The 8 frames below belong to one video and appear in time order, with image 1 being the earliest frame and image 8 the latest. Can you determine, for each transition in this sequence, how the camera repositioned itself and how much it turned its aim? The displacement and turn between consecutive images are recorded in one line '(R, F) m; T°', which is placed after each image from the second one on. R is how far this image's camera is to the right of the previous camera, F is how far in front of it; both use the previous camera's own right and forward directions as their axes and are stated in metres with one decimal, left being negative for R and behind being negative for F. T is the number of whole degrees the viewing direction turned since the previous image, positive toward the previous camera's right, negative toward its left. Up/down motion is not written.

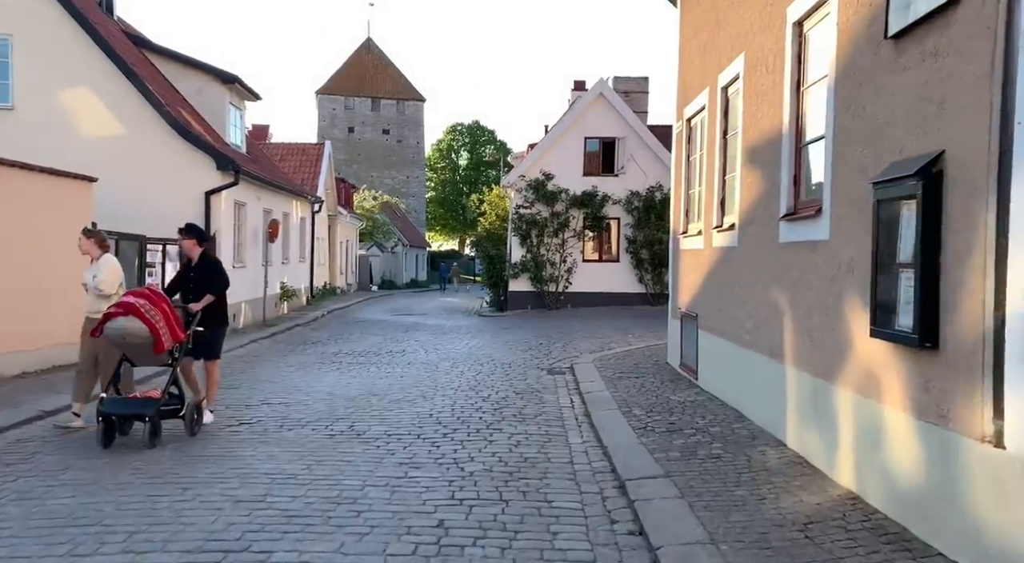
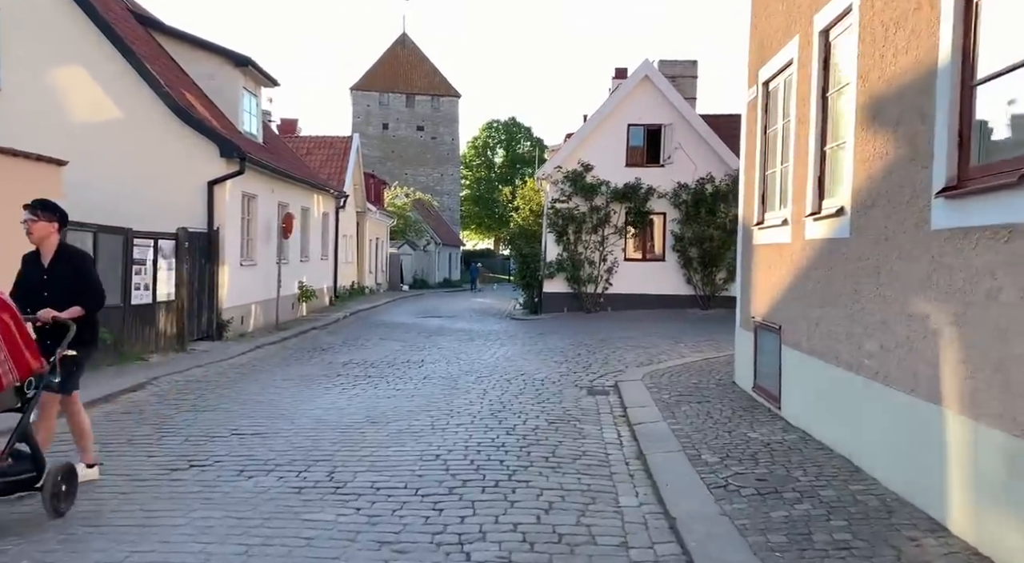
(0.0, +2.0) m; -2°
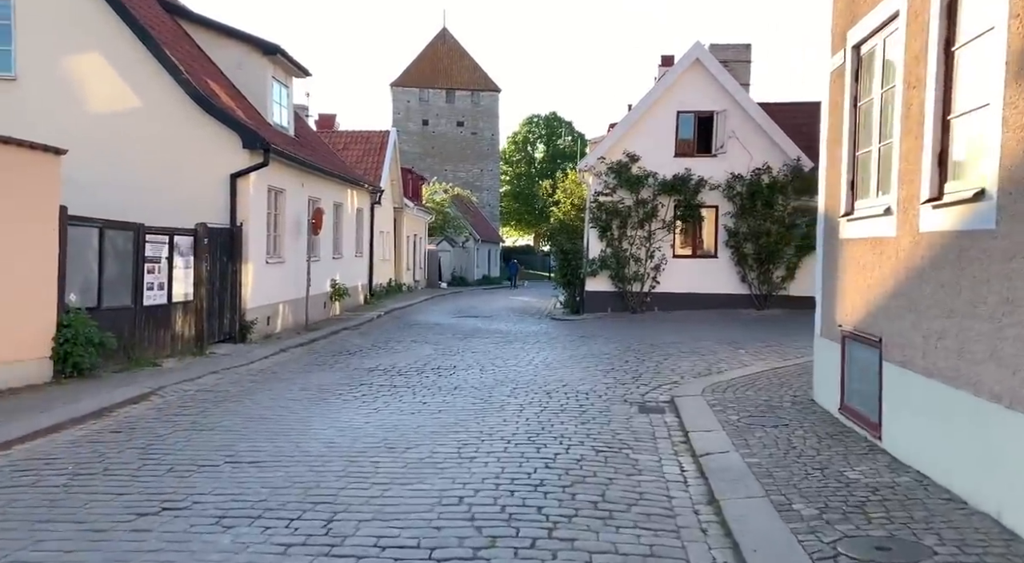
(0.0, +1.3) m; -2°
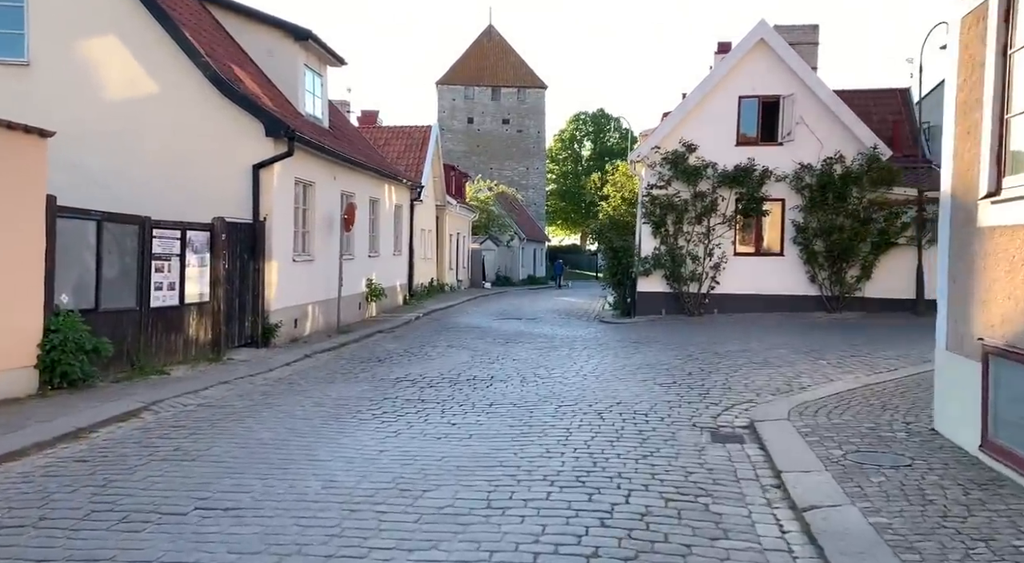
(0.0, +1.5) m; -3°
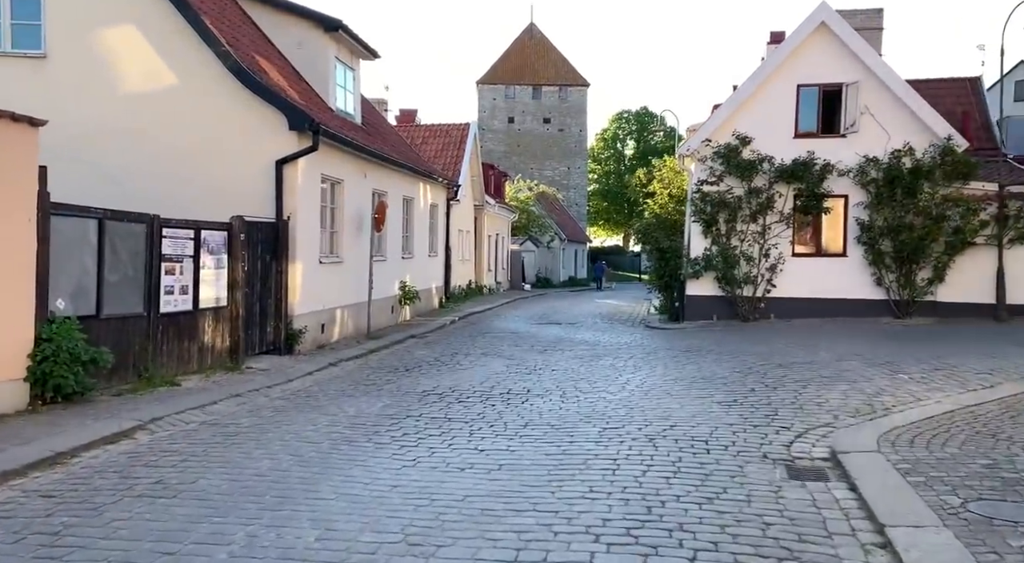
(0.0, +1.1) m; -3°
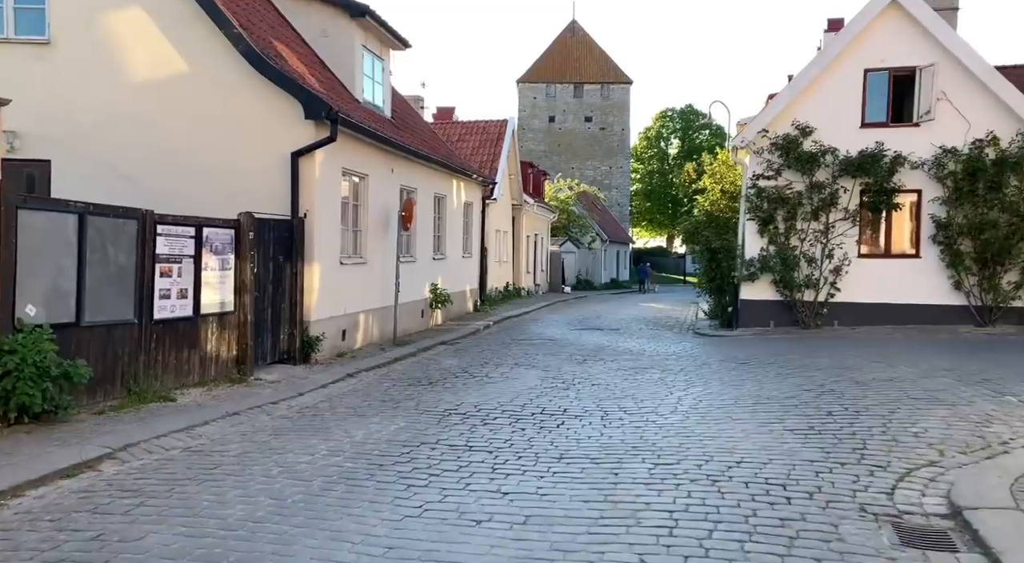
(+0.1, +1.4) m; -2°
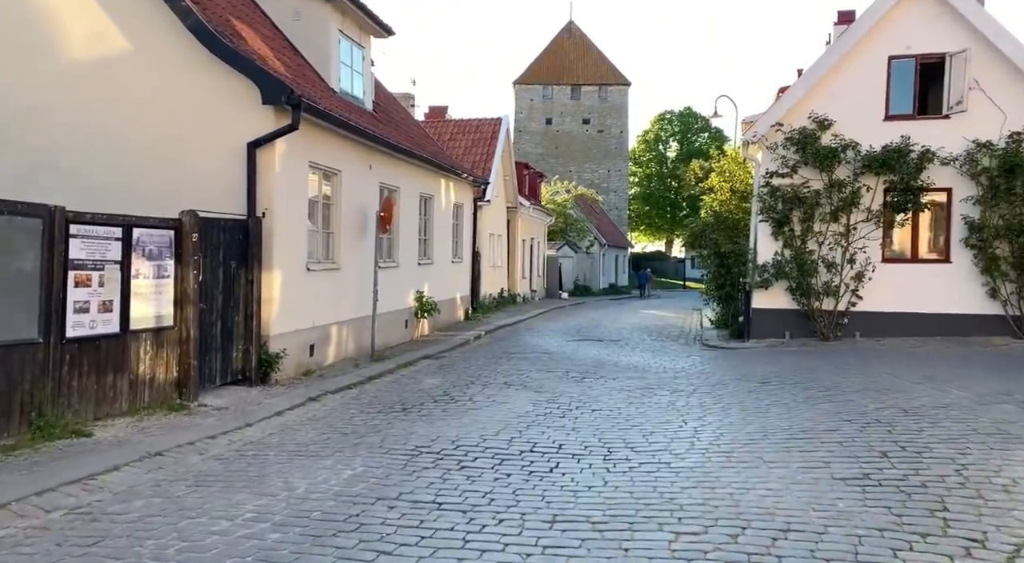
(+0.1, +1.7) m; 0°
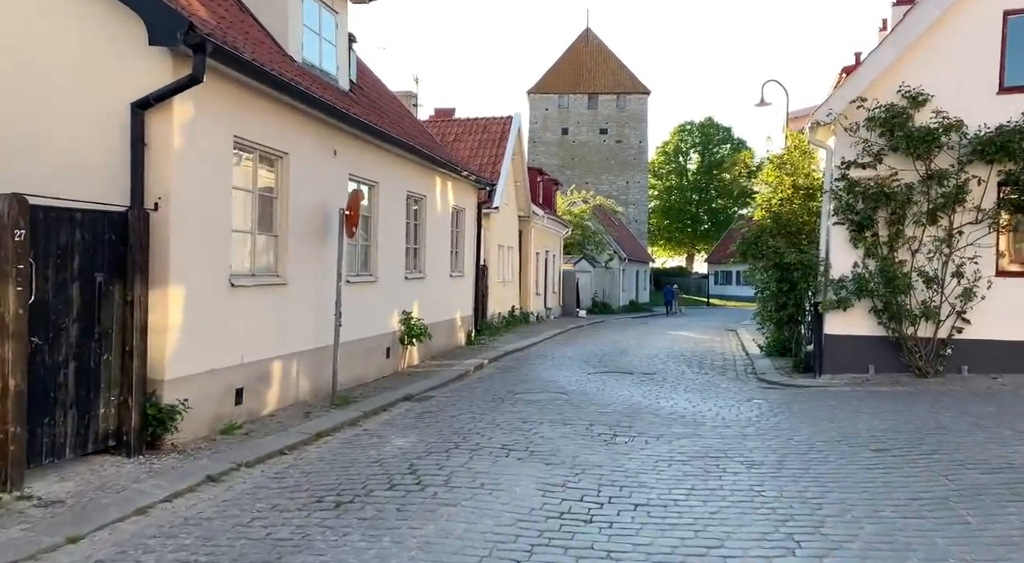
(+0.1, +3.7) m; -1°
